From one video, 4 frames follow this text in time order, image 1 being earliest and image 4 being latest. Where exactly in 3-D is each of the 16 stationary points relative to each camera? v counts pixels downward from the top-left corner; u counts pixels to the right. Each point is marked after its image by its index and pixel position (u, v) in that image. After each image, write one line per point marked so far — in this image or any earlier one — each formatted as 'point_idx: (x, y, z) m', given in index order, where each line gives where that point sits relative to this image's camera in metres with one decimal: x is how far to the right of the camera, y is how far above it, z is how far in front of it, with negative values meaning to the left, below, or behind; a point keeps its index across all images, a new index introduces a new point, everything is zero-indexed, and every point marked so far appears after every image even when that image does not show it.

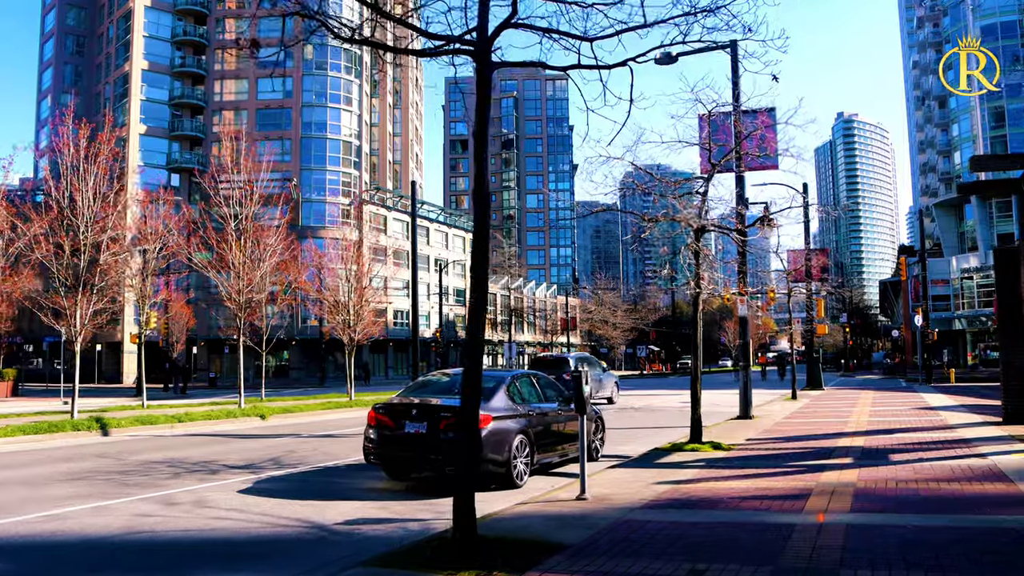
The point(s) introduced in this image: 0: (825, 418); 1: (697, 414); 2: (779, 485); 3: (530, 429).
0: (+6.5, -2.7, +16.4) m
1: (+2.8, -1.9, +11.9) m
2: (+2.7, -2.0, +8.0) m
3: (+0.2, -1.7, +9.4) m
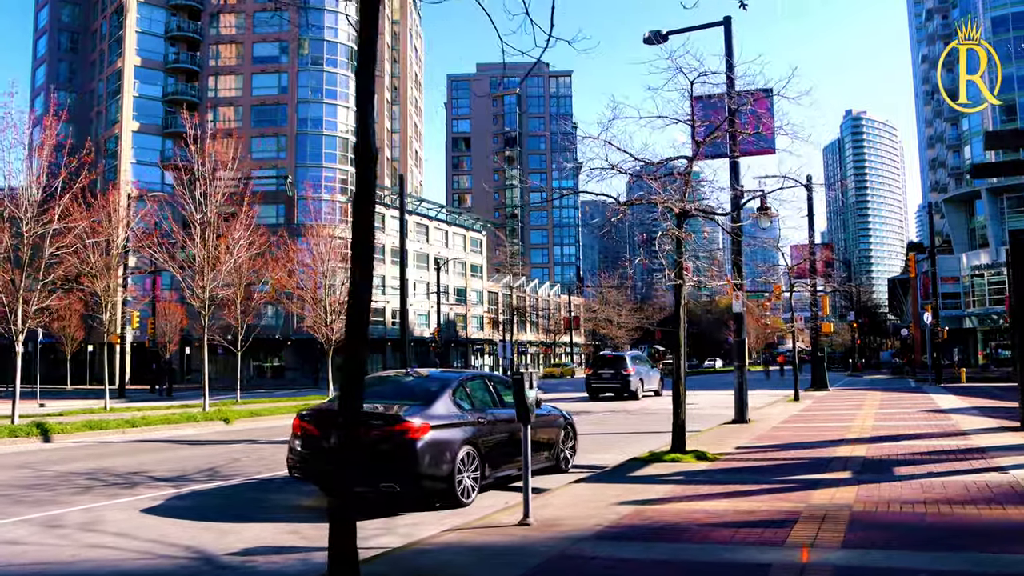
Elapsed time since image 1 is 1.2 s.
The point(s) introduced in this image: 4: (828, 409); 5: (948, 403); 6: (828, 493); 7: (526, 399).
0: (+6.1, -2.6, +15.2) m
1: (+2.3, -1.8, +10.6) m
2: (+2.1, -1.9, +6.8) m
3: (-0.3, -1.6, +8.2) m
4: (+8.0, -3.0, +19.7) m
5: (+10.5, -2.8, +18.9) m
6: (+2.9, -1.9, +7.2) m
7: (+0.1, -0.9, +6.5) m
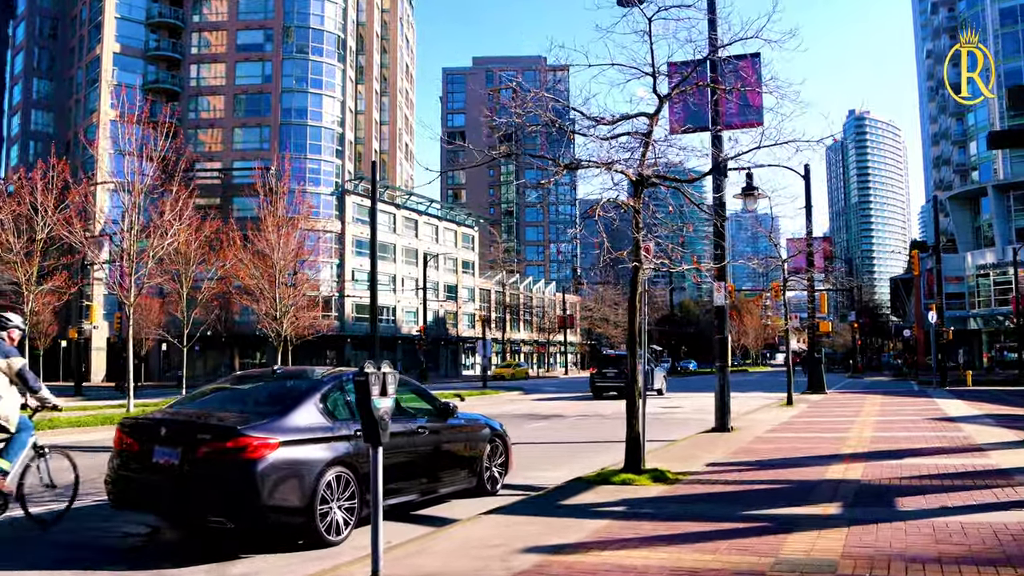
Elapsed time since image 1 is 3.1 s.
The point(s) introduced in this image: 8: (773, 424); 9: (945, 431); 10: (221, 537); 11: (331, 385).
0: (+5.2, -2.4, +13.3) m
1: (+1.4, -1.6, +8.7) m
2: (+1.2, -1.7, +4.9) m
3: (-1.2, -1.4, +6.3) m
4: (+7.1, -2.9, +17.8) m
5: (+9.6, -2.6, +17.0) m
6: (+2.0, -1.7, +5.3) m
7: (-0.8, -0.7, +4.6) m
8: (+5.2, -2.7, +15.6) m
9: (+6.9, -2.3, +12.4) m
10: (-2.3, -2.0, +6.2) m
11: (-1.5, -0.8, +6.6) m
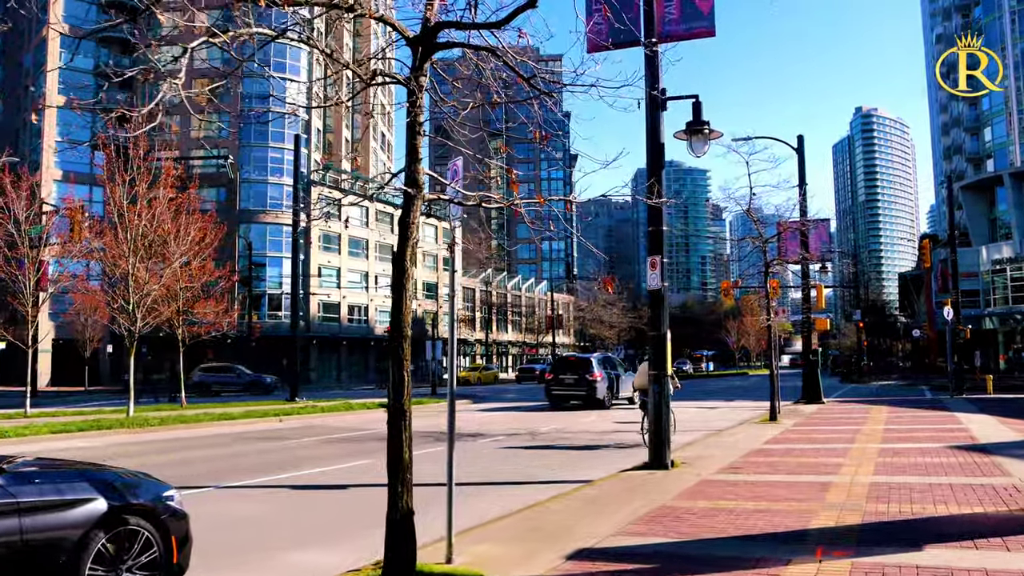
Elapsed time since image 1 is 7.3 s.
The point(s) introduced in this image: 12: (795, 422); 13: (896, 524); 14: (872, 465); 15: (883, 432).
0: (+3.2, -2.1, +9.1) m
1: (-0.6, -1.3, +4.6) m
2: (-0.8, -1.4, +0.7) m
3: (-3.2, -1.0, +2.2) m
4: (+5.2, -2.6, +13.6) m
5: (+7.7, -2.3, +12.8) m
6: (0.0, -1.4, +1.2) m
7: (-2.8, -0.4, +0.5) m
8: (+3.3, -2.4, +11.4) m
9: (+4.9, -1.9, +8.3) m
10: (-4.3, -1.7, +2.1) m
11: (-3.5, -0.5, +2.5) m
12: (+6.2, -2.9, +17.1) m
13: (+2.9, -1.8, +6.0) m
14: (+4.3, -2.1, +9.4) m
15: (+6.5, -2.5, +13.7) m
